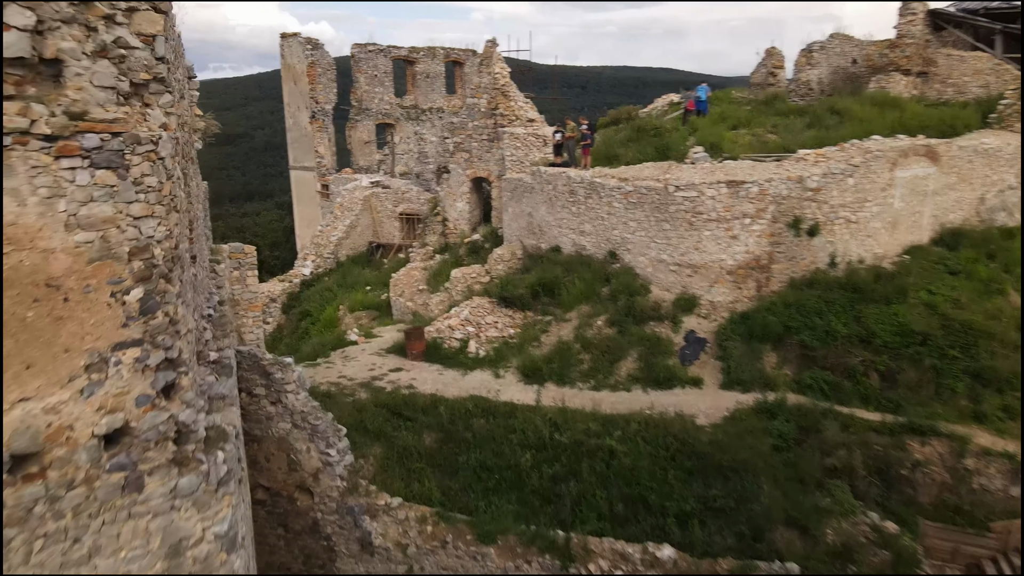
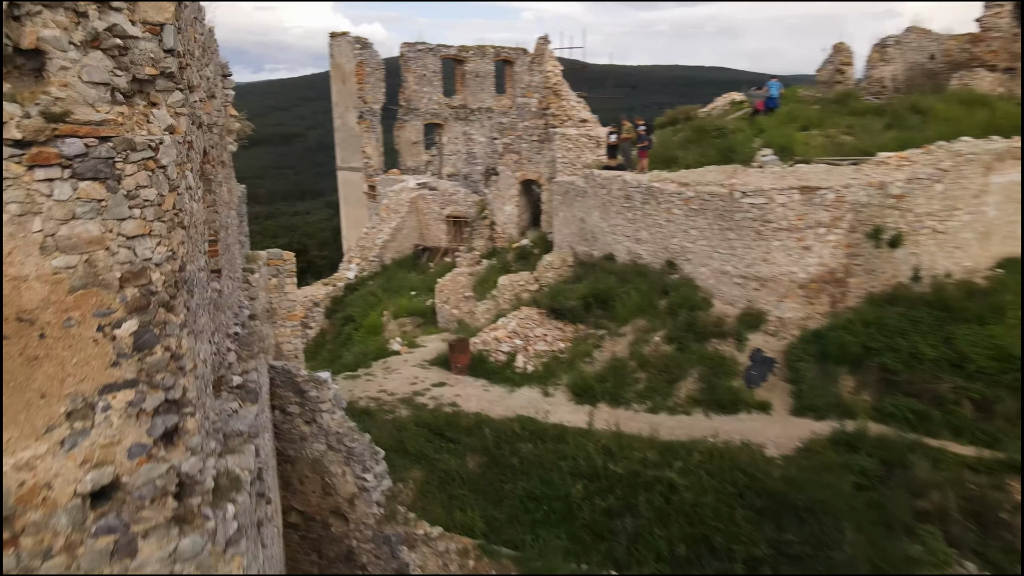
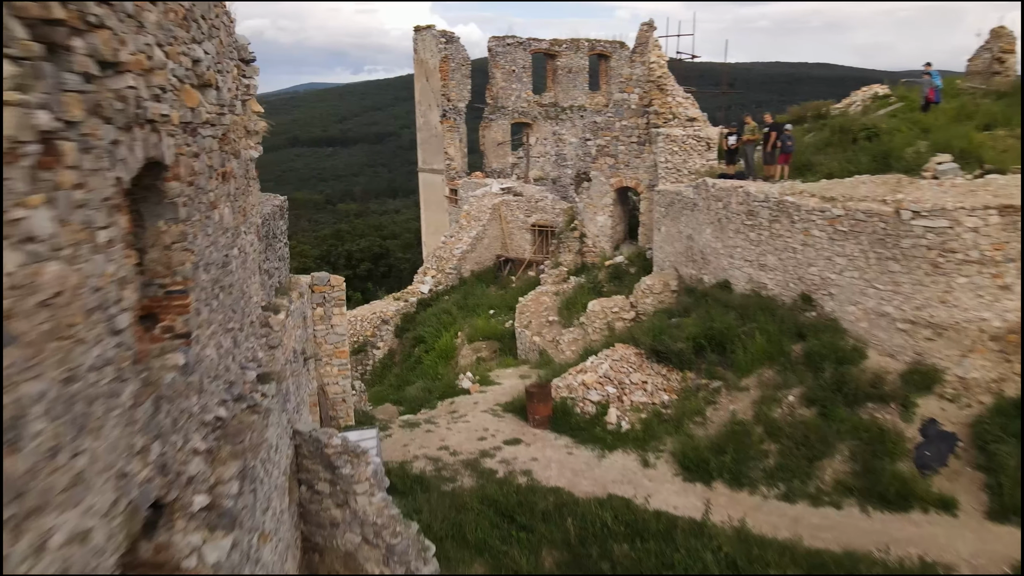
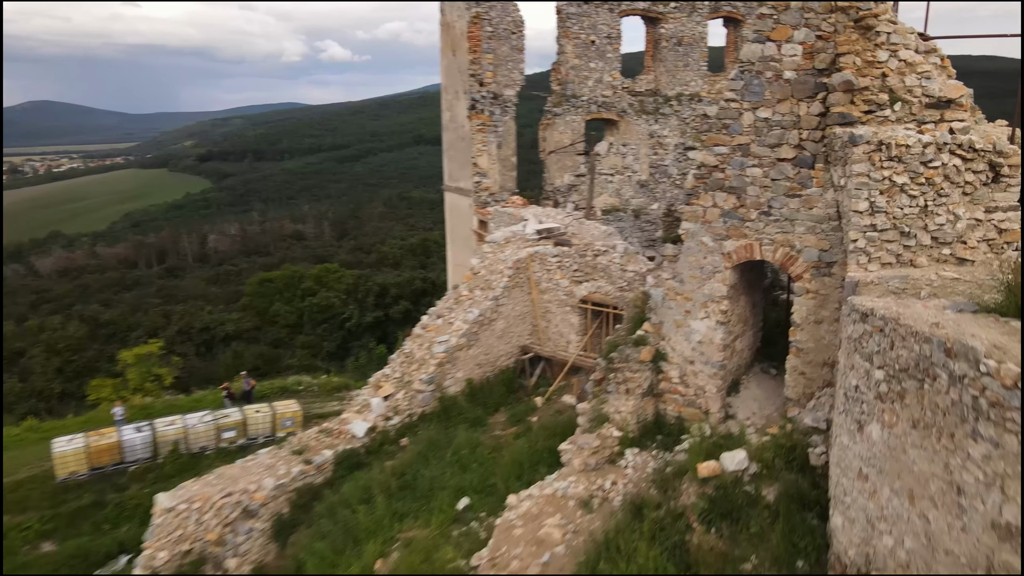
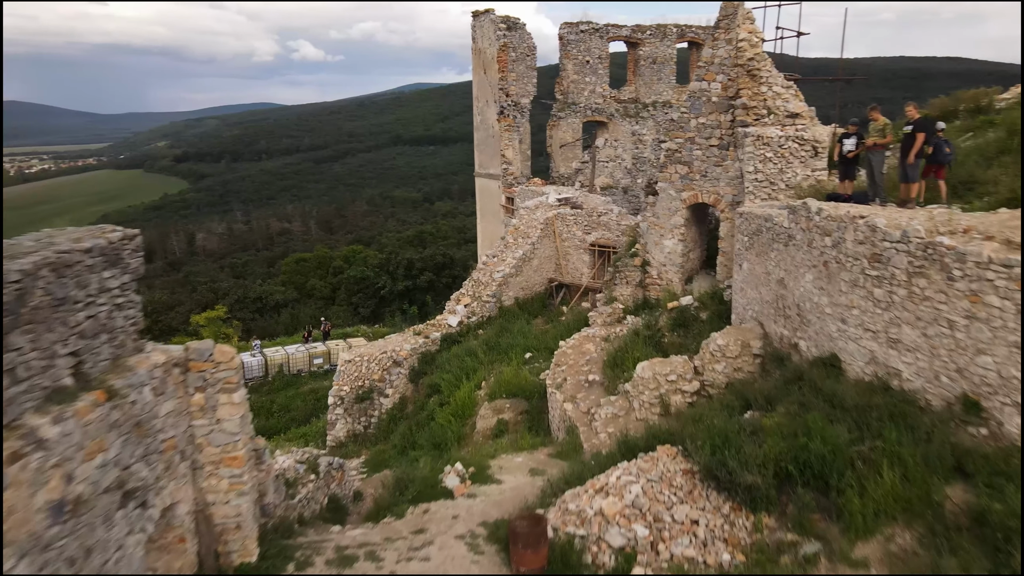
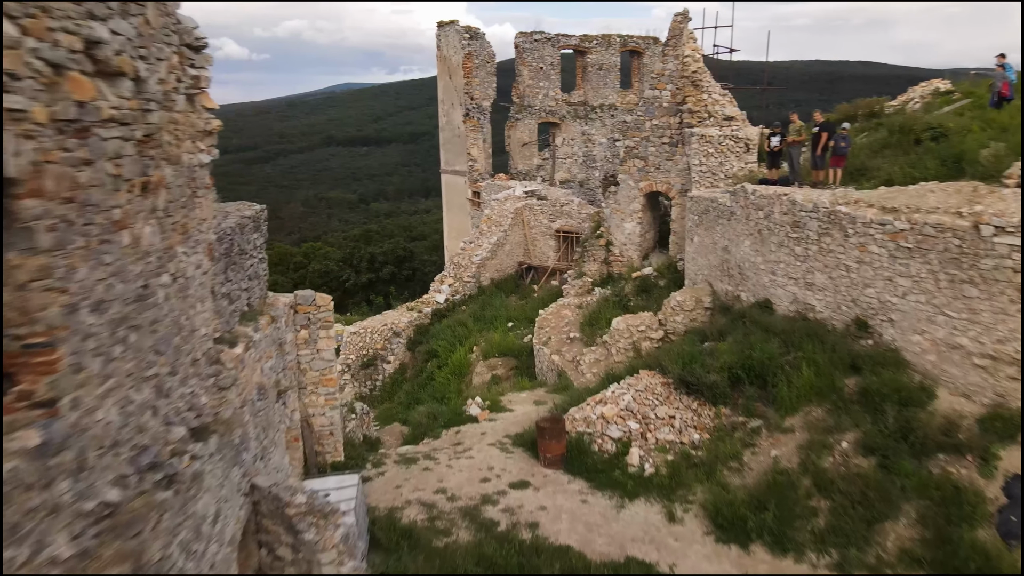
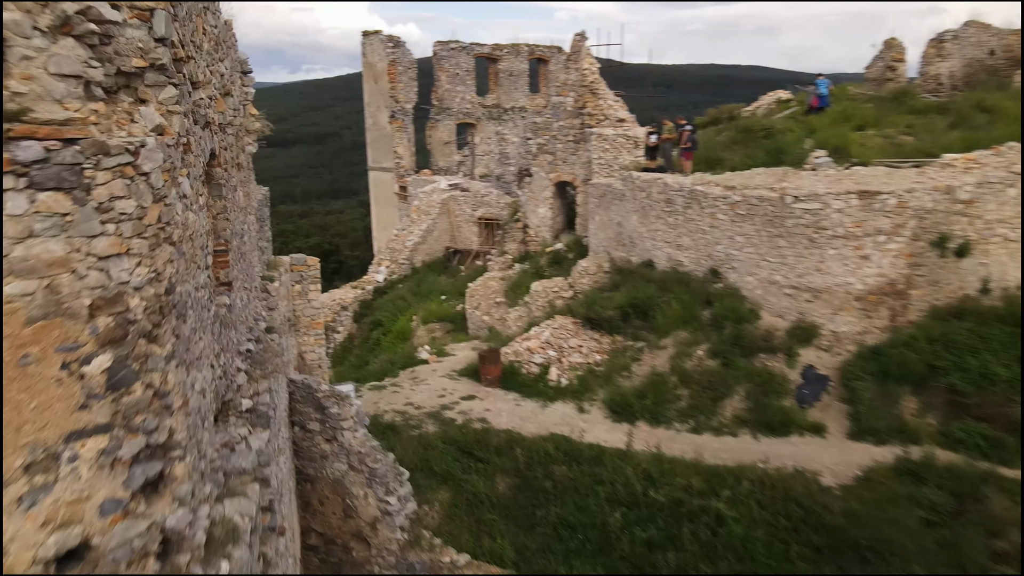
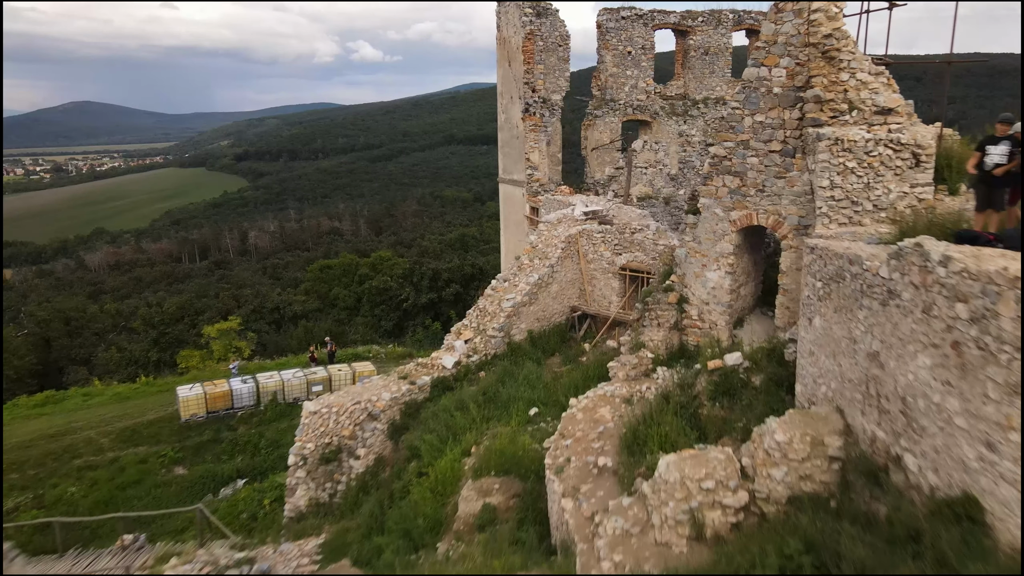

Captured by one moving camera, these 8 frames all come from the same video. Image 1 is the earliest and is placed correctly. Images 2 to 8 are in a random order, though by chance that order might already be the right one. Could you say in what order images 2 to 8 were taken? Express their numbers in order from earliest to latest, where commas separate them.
2, 7, 3, 6, 5, 8, 4
